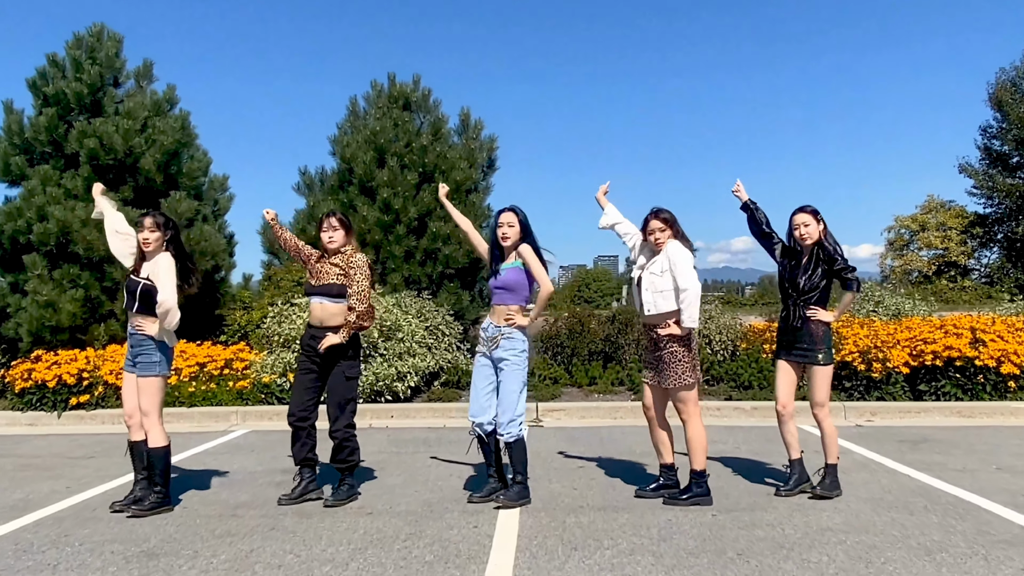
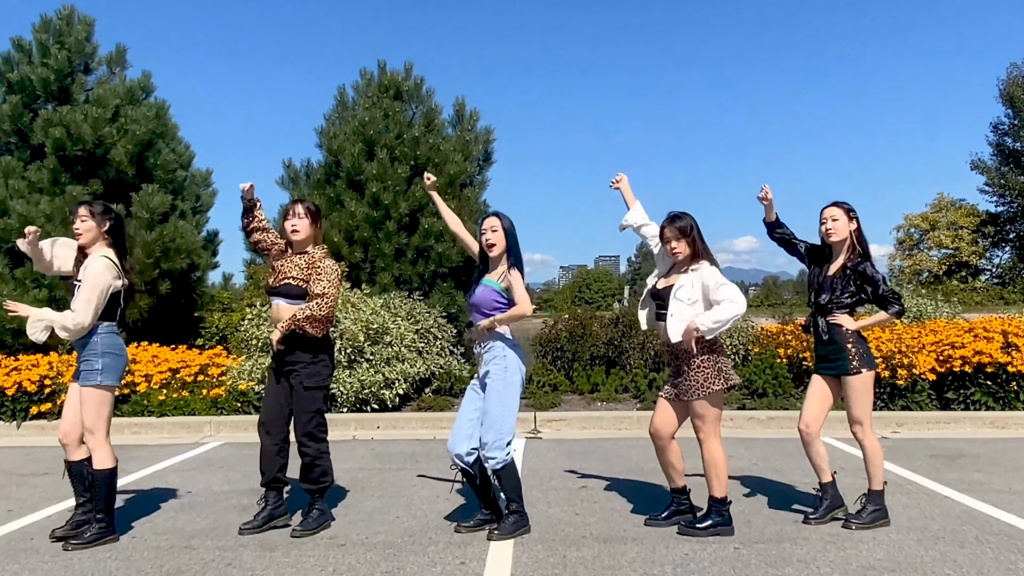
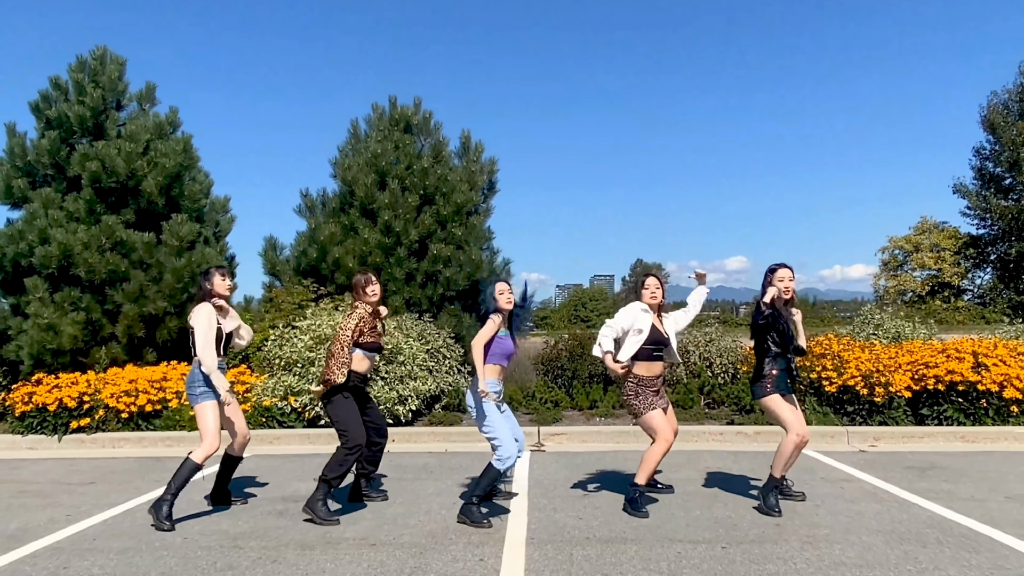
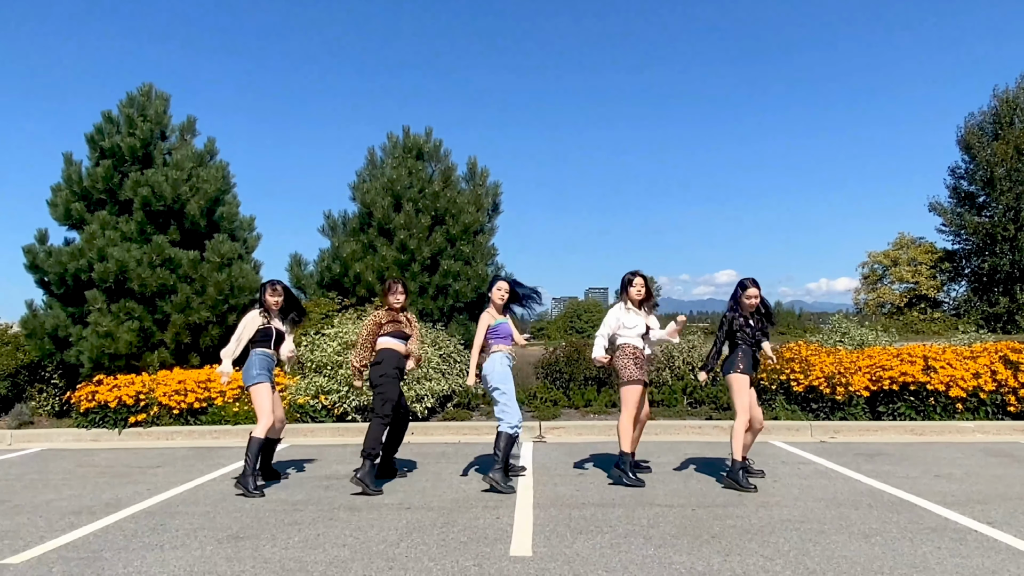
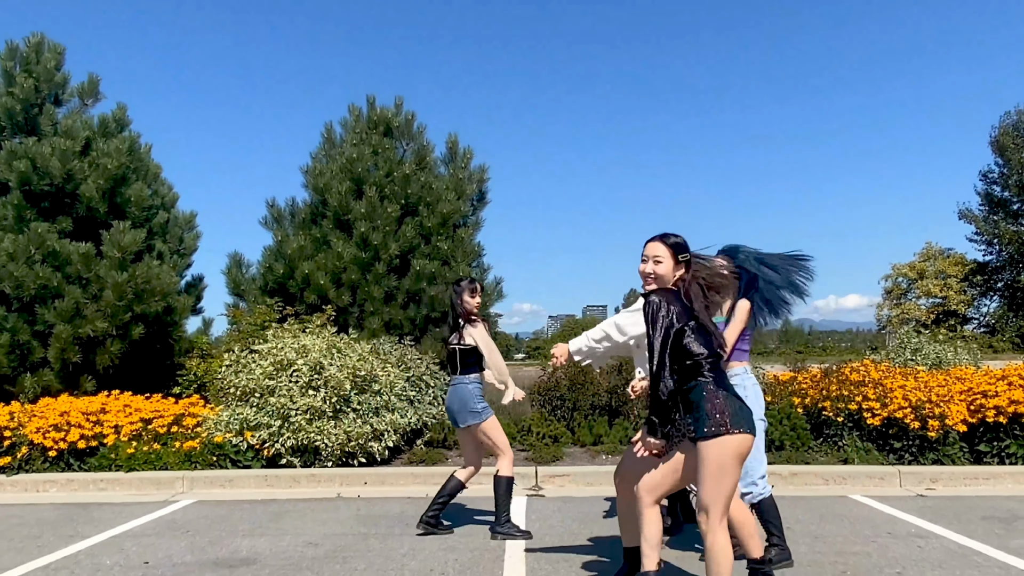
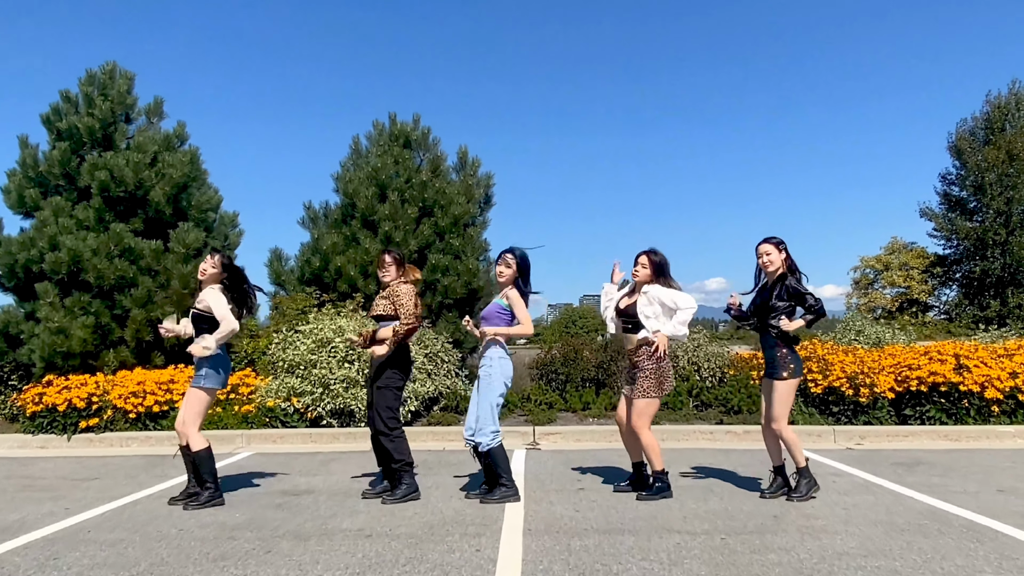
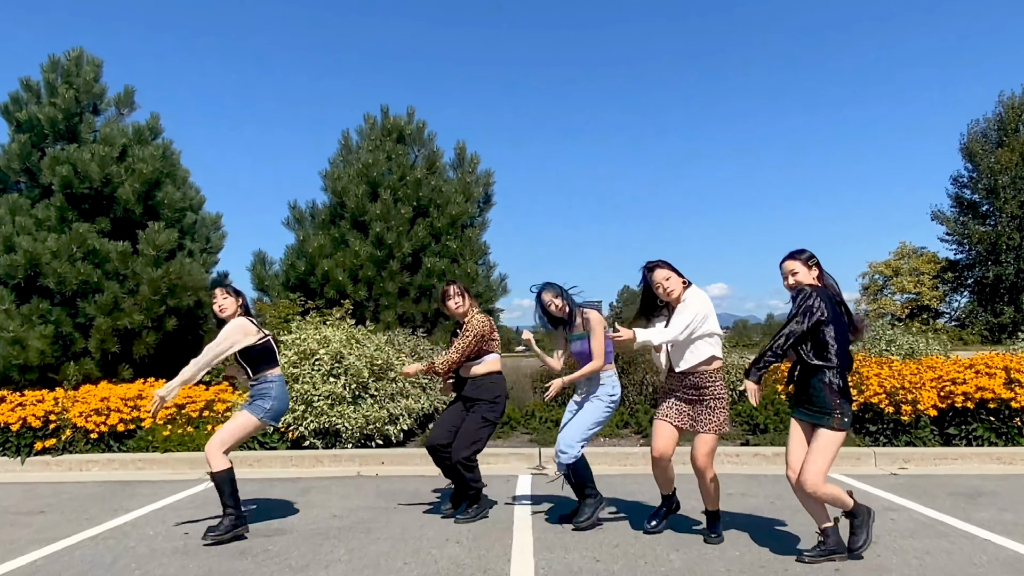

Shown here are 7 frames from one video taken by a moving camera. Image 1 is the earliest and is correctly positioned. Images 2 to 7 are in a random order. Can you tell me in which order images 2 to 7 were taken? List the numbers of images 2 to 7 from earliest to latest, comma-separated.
2, 3, 4, 6, 7, 5
